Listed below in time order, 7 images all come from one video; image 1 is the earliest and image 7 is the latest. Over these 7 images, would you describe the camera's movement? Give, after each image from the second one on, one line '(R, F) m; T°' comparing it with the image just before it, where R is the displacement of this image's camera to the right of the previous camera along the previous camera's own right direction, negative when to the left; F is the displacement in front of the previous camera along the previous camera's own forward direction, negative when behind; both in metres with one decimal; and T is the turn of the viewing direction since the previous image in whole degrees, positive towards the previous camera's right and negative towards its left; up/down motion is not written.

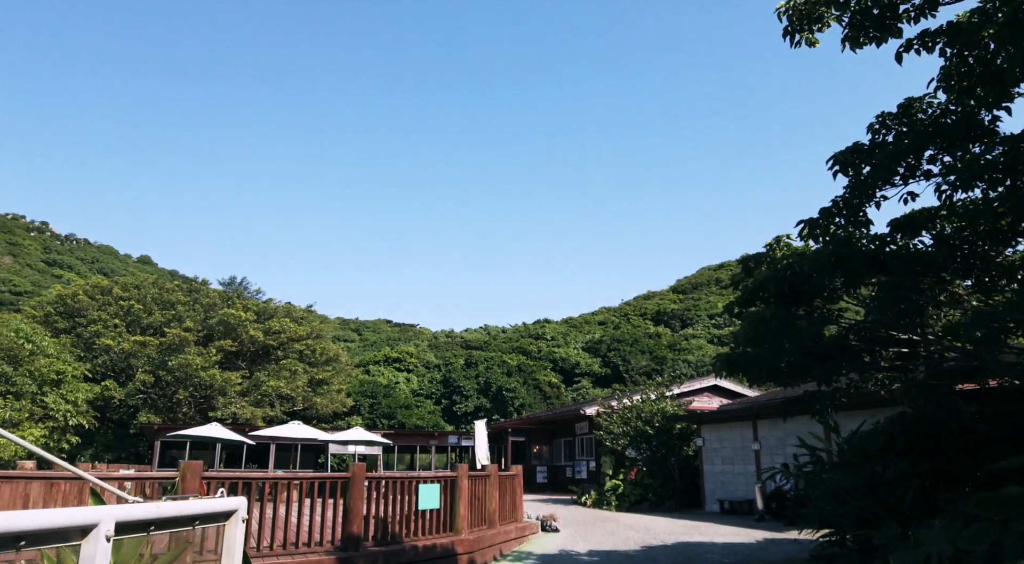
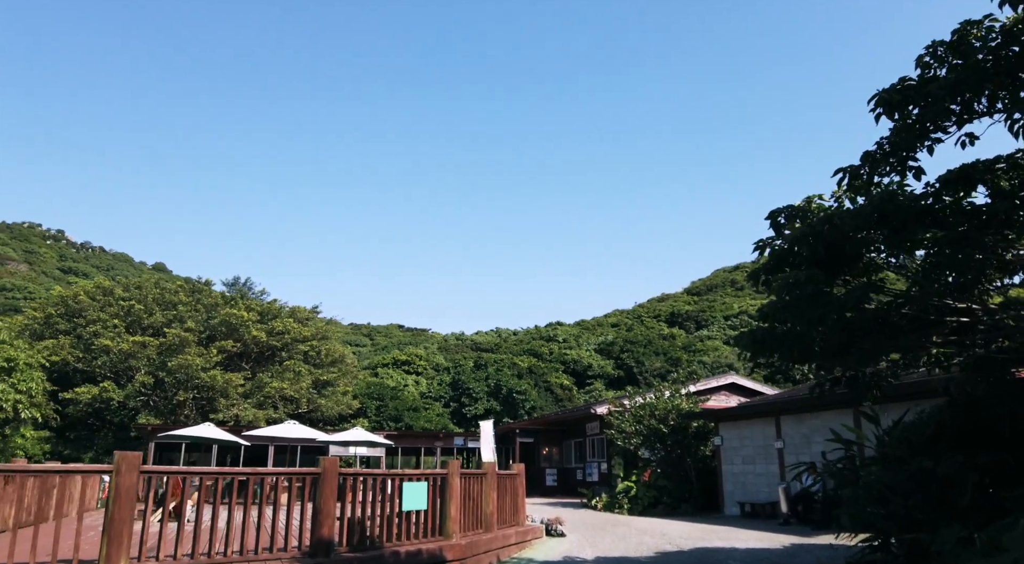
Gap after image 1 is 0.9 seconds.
(+0.2, +0.9) m; -1°
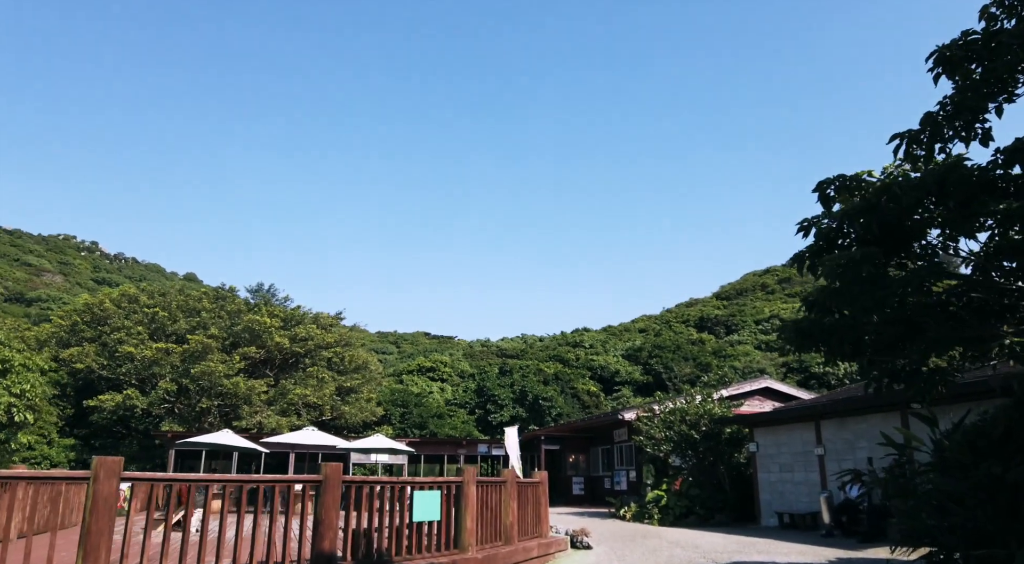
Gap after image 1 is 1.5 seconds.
(+0.1, +0.5) m; -2°
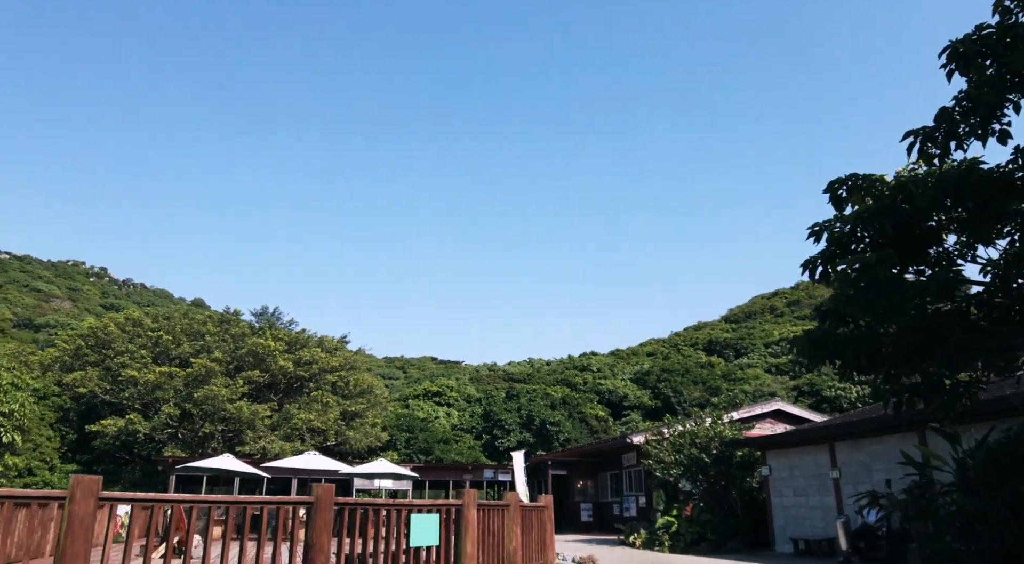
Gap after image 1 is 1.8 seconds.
(+0.1, +0.2) m; -1°
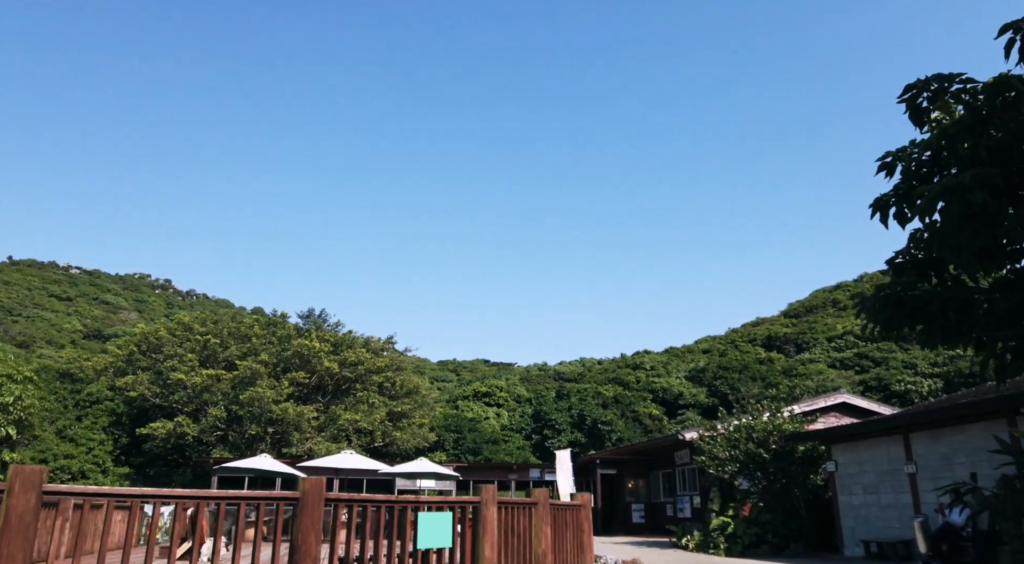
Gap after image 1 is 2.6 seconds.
(+0.3, +0.8) m; -4°
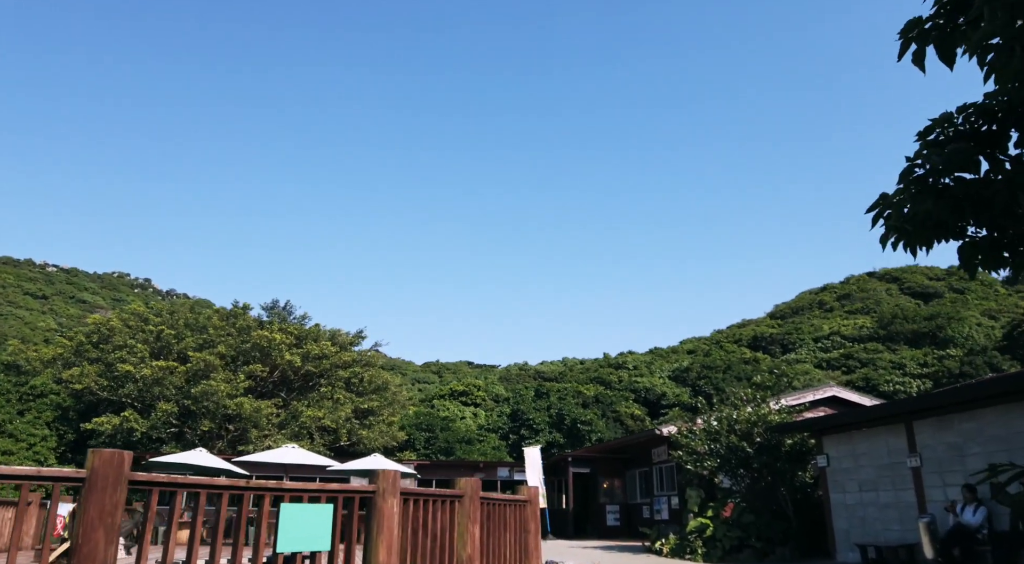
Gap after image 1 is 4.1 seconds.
(+0.5, +1.4) m; +1°
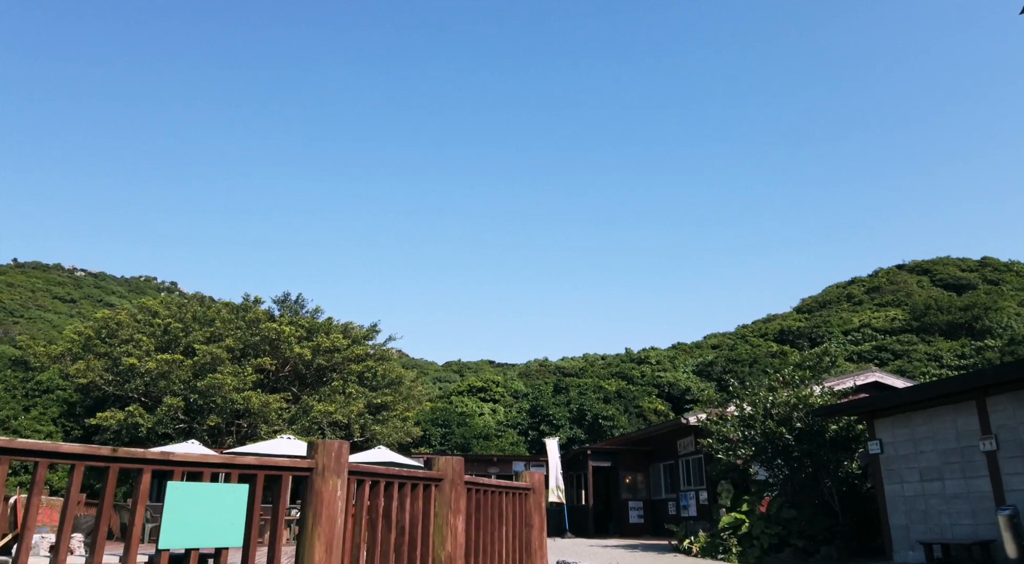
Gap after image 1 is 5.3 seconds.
(+0.2, +1.1) m; -2°
